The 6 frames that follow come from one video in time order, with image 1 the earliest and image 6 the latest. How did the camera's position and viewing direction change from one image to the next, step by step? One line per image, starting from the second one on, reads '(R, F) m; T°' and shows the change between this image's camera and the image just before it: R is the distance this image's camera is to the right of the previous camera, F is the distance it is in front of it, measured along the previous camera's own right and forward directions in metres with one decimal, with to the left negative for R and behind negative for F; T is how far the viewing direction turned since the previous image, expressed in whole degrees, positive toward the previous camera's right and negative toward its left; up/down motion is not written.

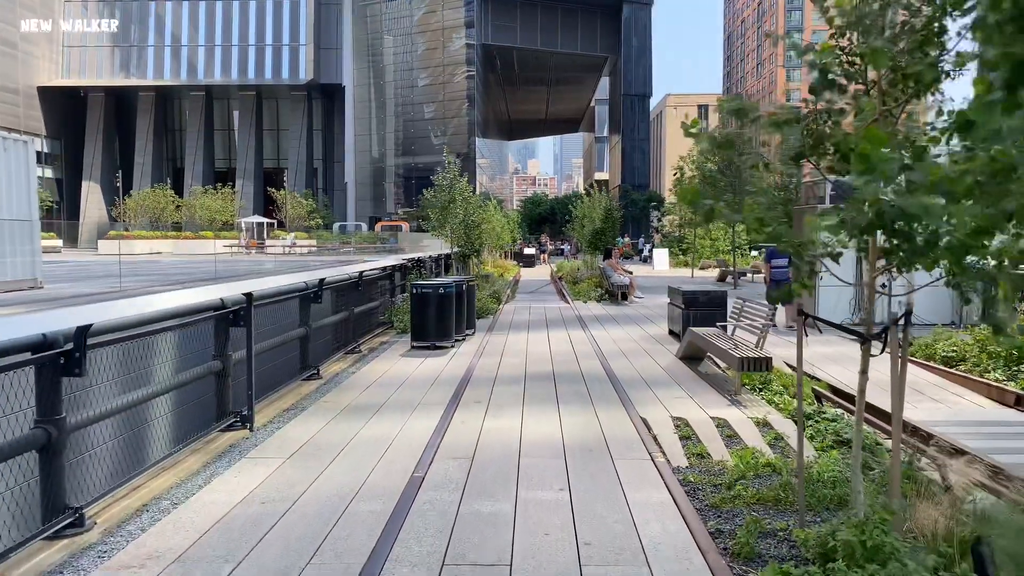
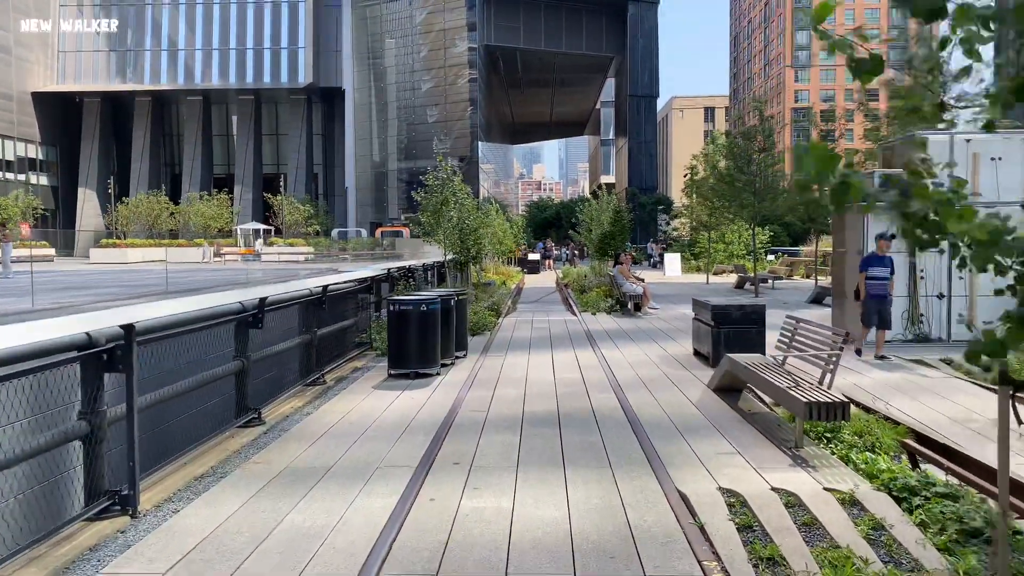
(+0.1, +1.8) m; 0°
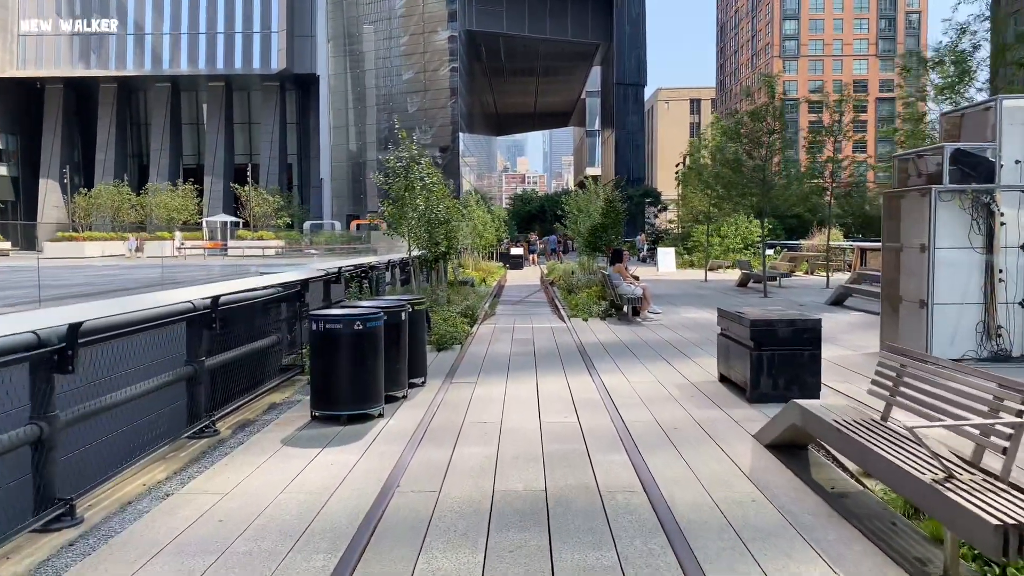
(+0.1, +2.4) m; +1°
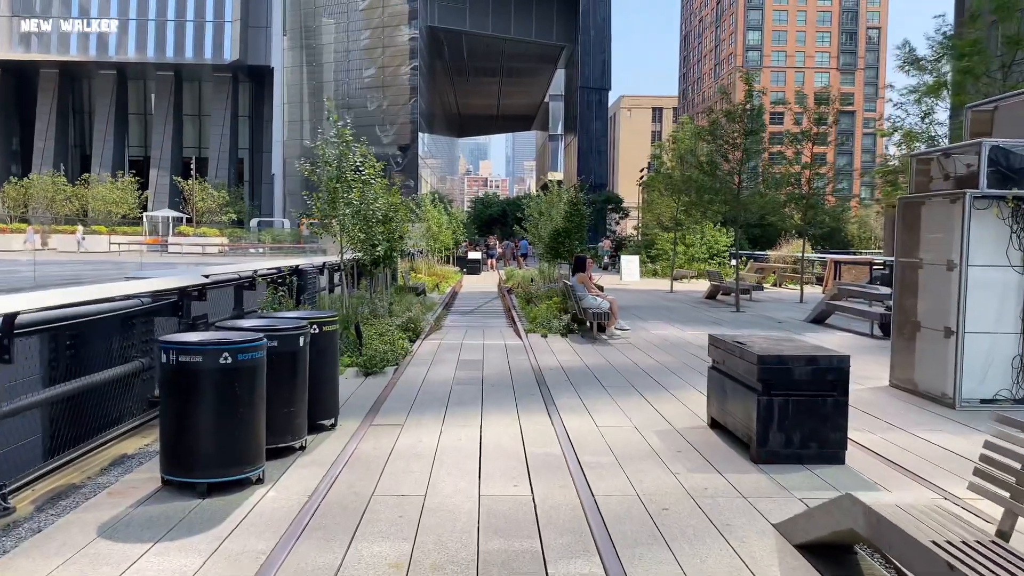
(+0.1, +1.7) m; +3°
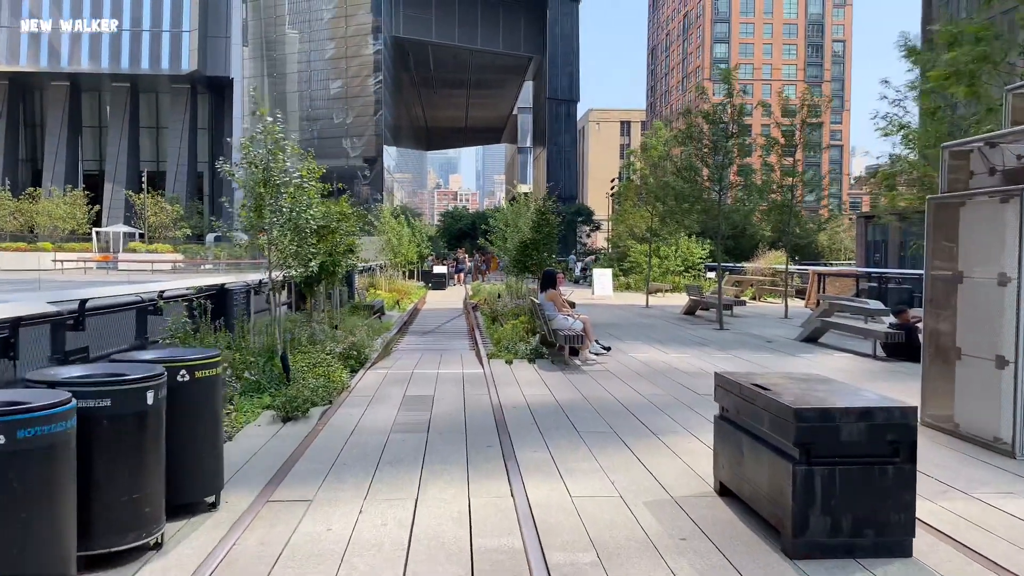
(+0.2, +1.6) m; +2°
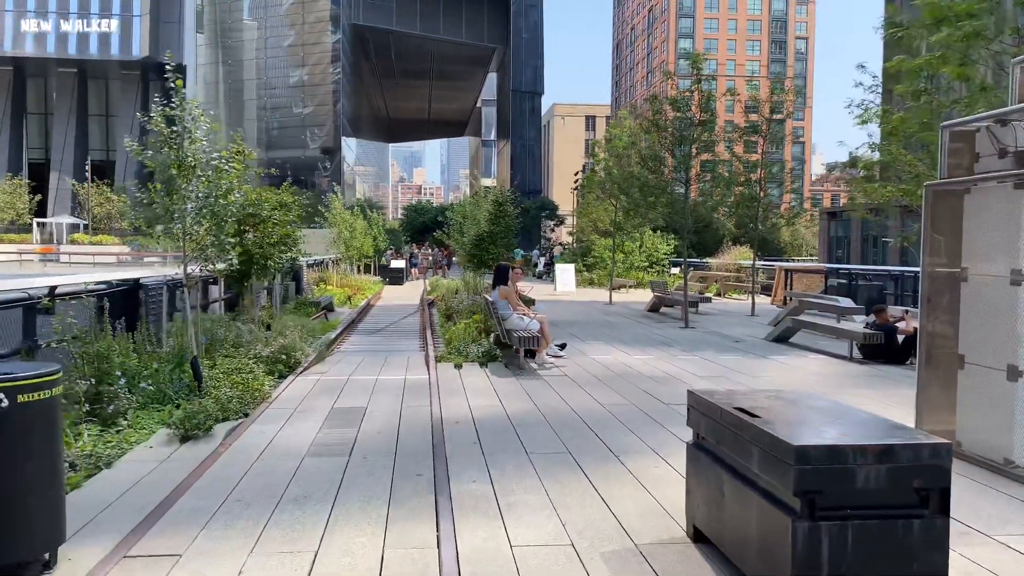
(+0.2, +1.0) m; +2°
